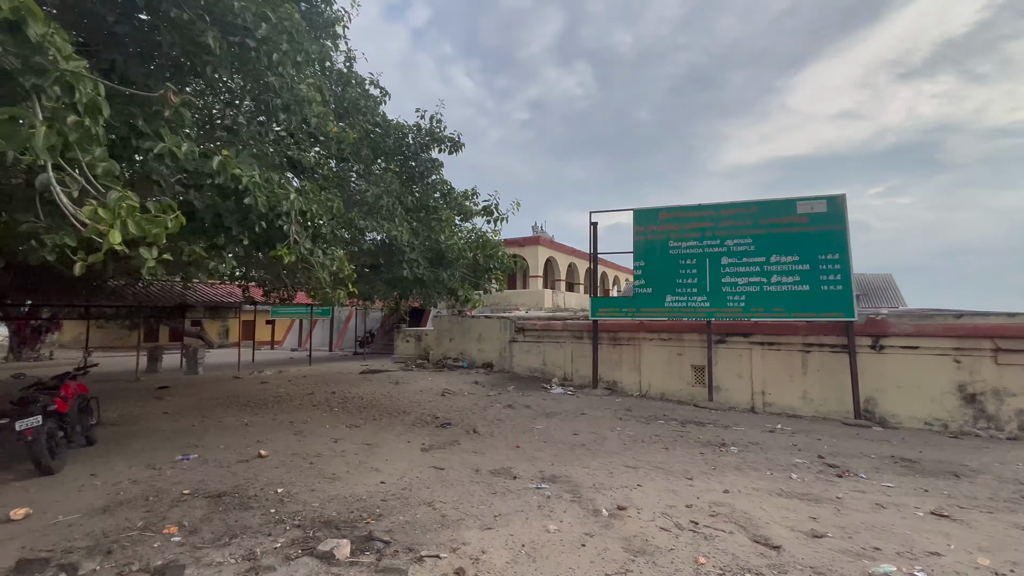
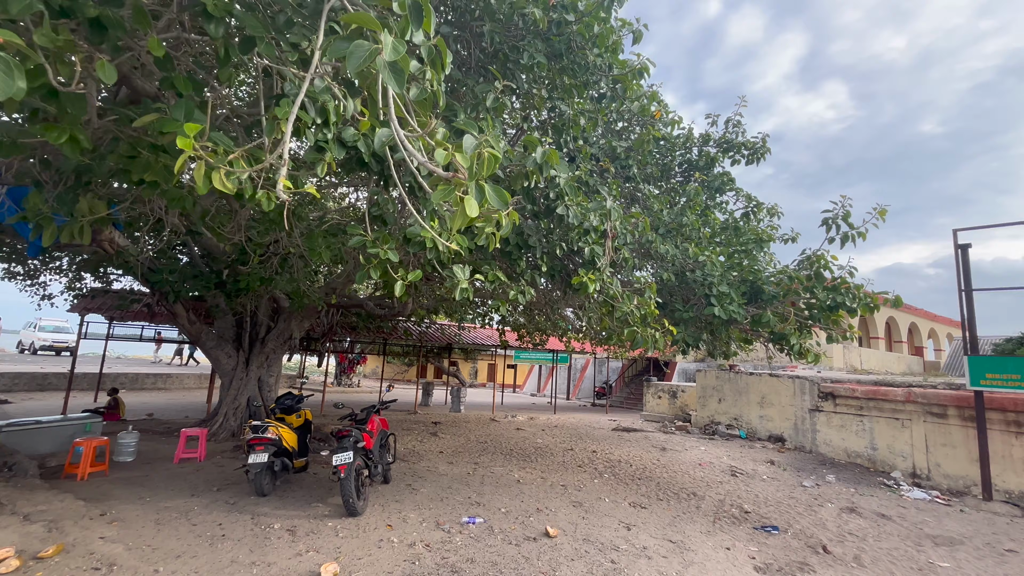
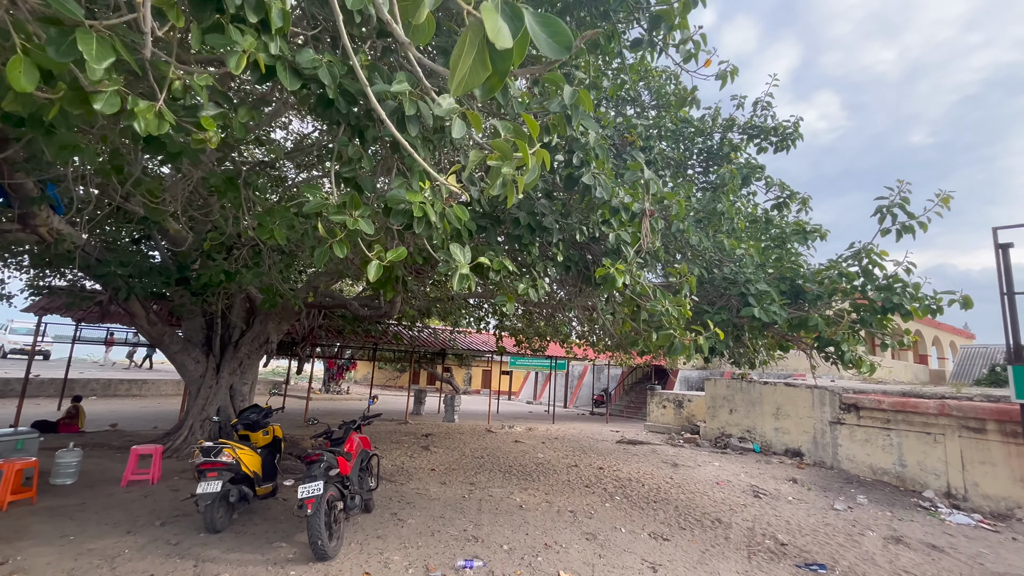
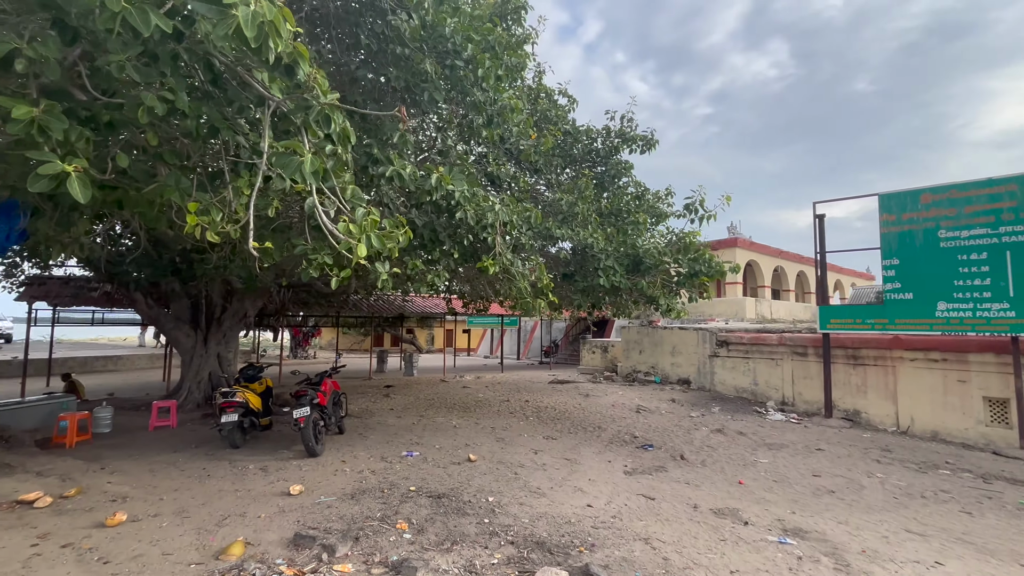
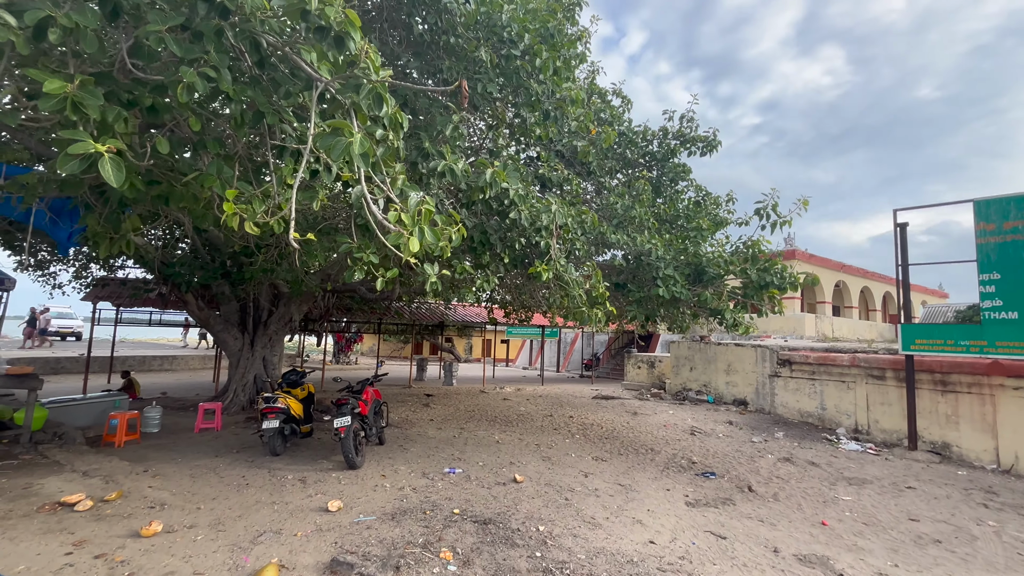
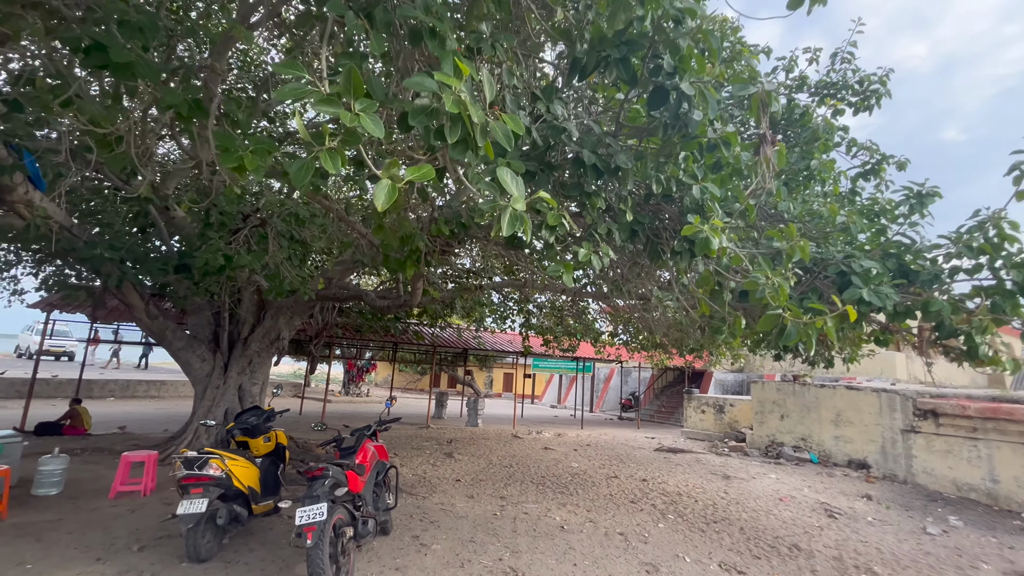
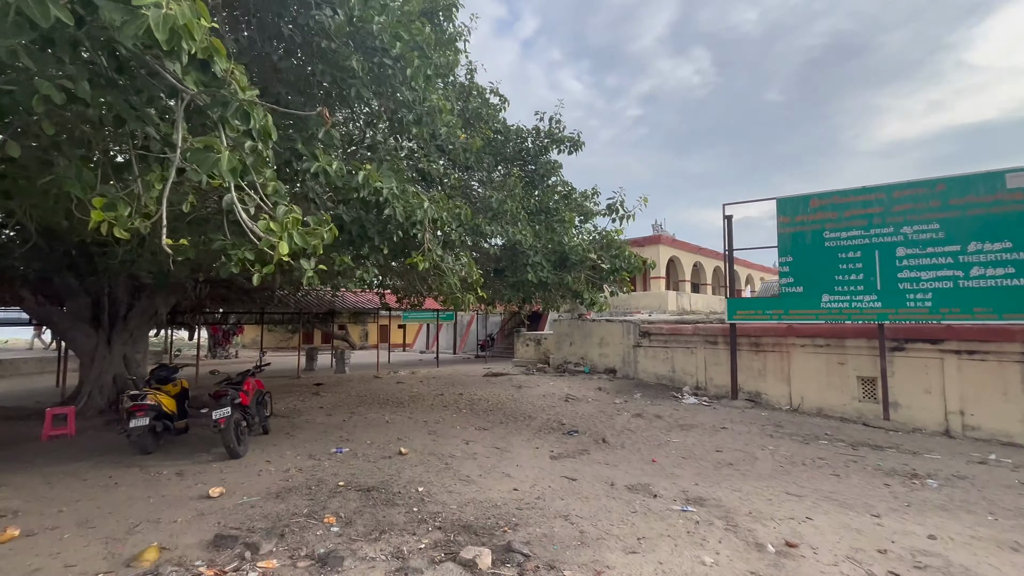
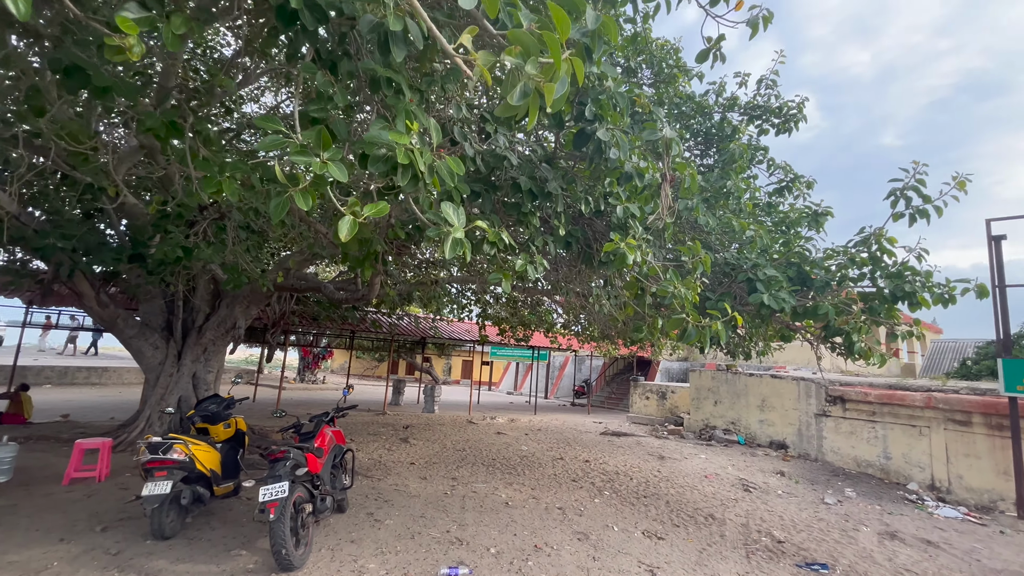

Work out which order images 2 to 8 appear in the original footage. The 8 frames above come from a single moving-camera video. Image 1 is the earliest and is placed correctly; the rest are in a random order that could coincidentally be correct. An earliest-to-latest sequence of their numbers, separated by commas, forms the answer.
7, 4, 5, 2, 3, 8, 6
